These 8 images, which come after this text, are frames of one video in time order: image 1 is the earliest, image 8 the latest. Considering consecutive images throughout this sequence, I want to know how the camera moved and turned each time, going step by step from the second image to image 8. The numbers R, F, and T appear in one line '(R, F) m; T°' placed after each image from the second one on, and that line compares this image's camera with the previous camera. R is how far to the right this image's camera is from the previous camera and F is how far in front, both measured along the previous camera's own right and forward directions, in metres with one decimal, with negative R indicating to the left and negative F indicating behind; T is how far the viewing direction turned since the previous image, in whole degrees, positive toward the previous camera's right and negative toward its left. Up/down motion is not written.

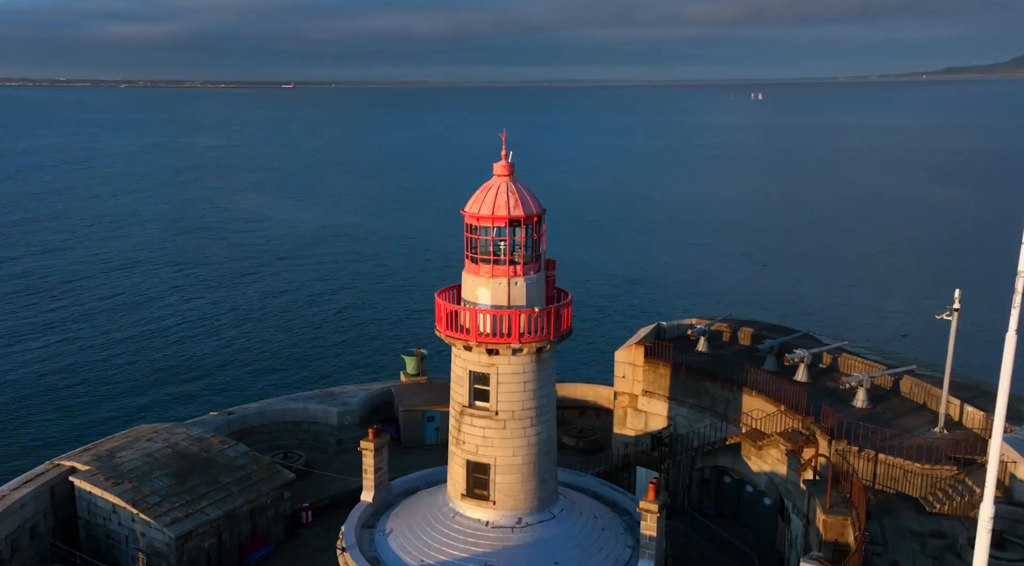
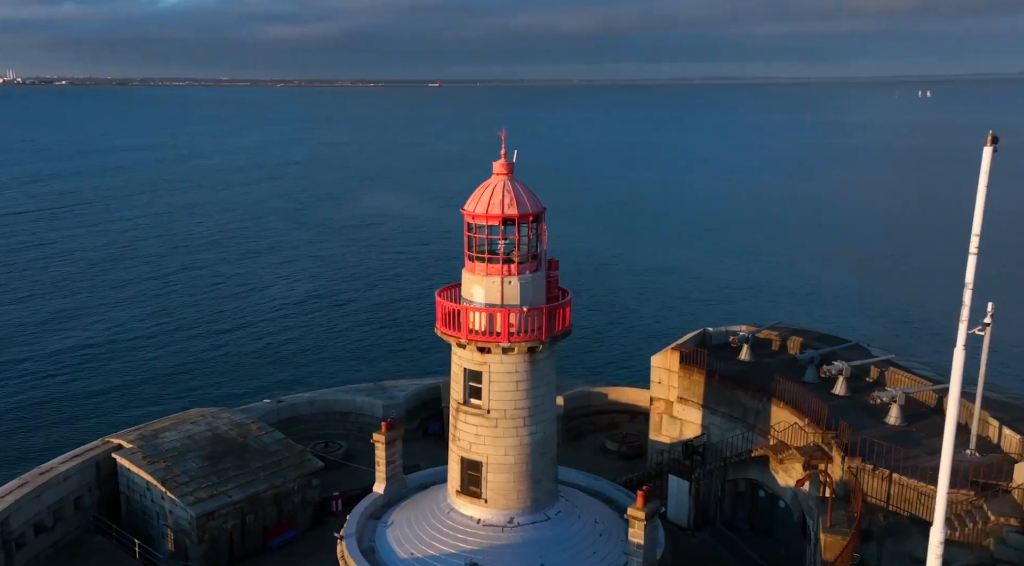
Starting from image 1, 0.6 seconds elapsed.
(+3.3, 0.0) m; -9°
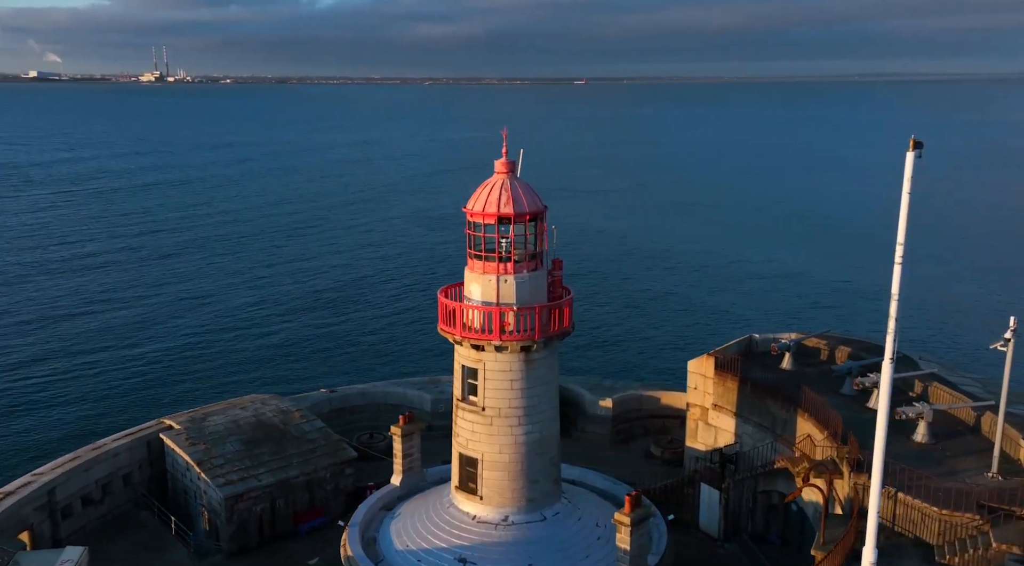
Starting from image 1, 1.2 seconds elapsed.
(+3.5, -0.2) m; -10°
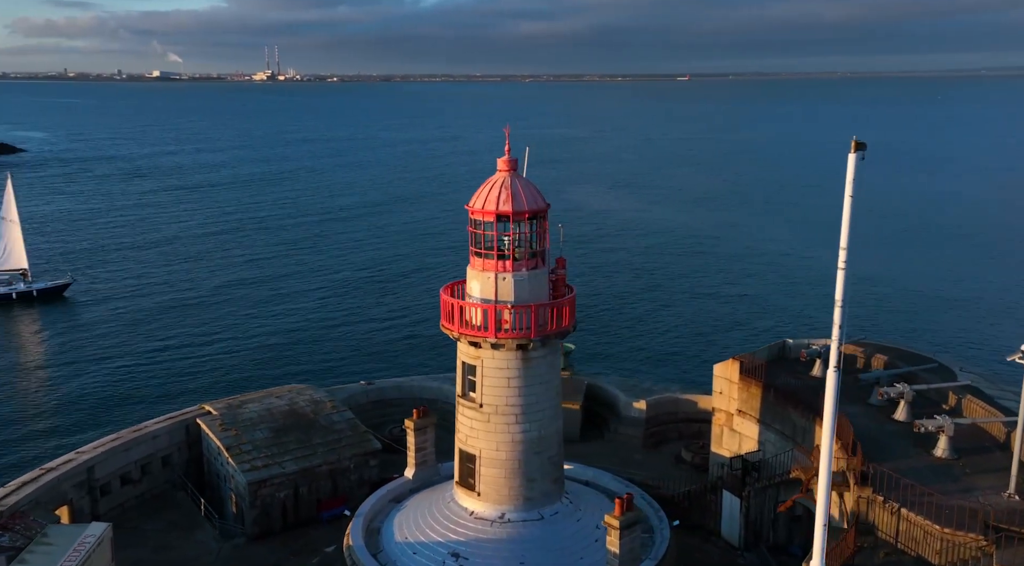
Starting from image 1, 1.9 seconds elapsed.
(+2.5, 0.0) m; -7°
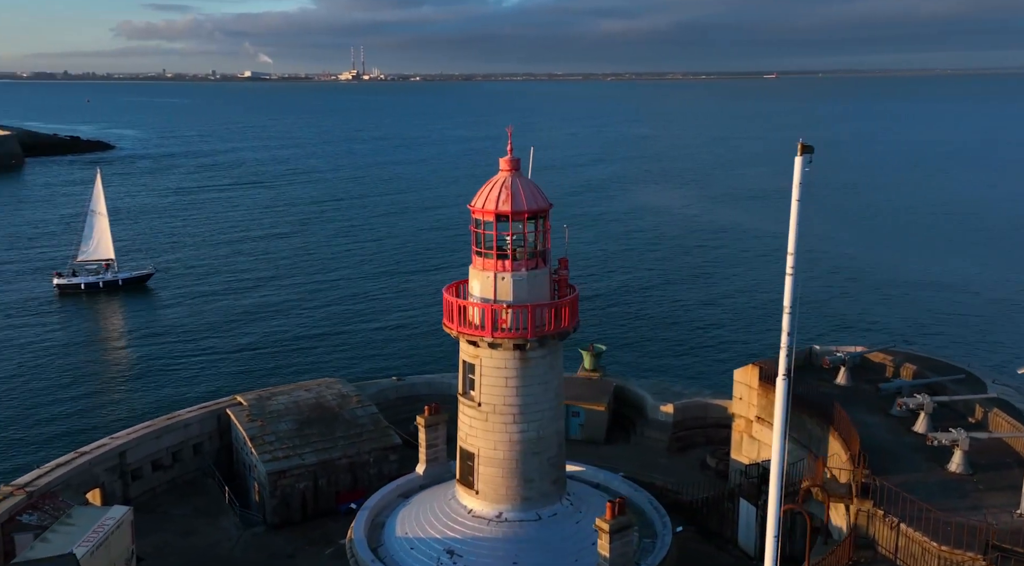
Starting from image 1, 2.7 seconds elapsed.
(+2.0, 0.0) m; -5°
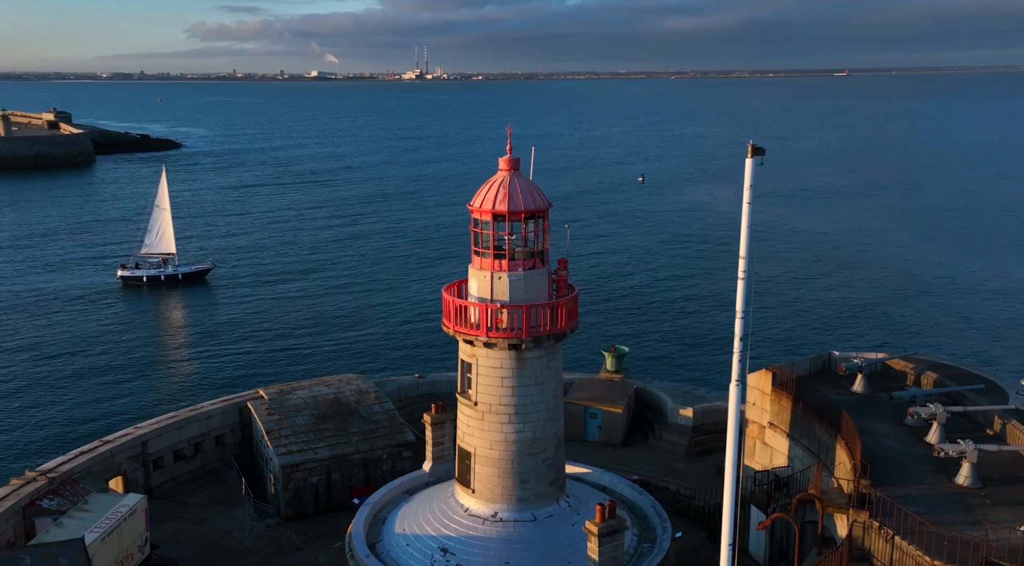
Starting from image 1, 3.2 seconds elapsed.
(+1.6, +0.1) m; -4°
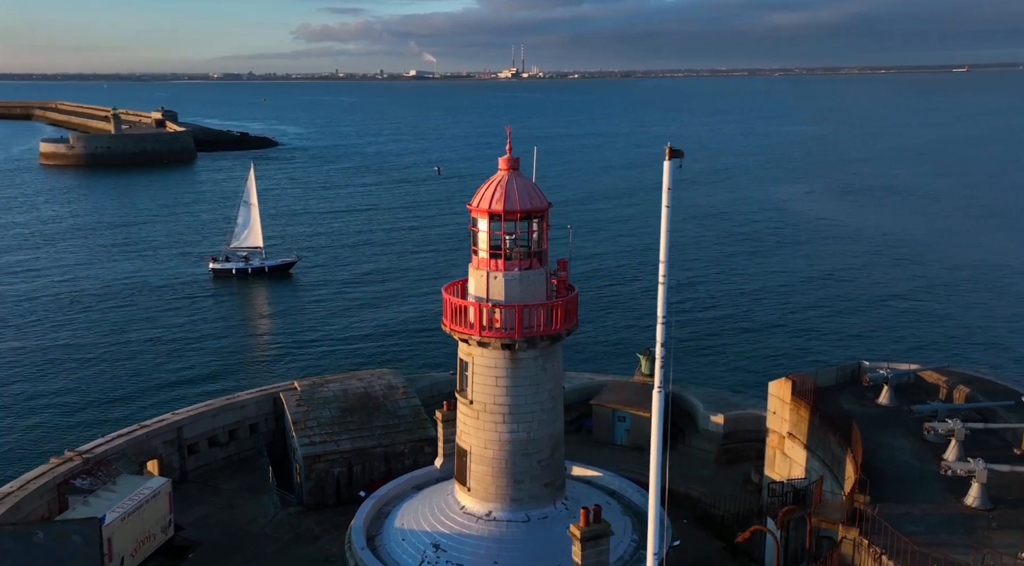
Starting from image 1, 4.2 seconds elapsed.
(+2.4, +0.2) m; -6°
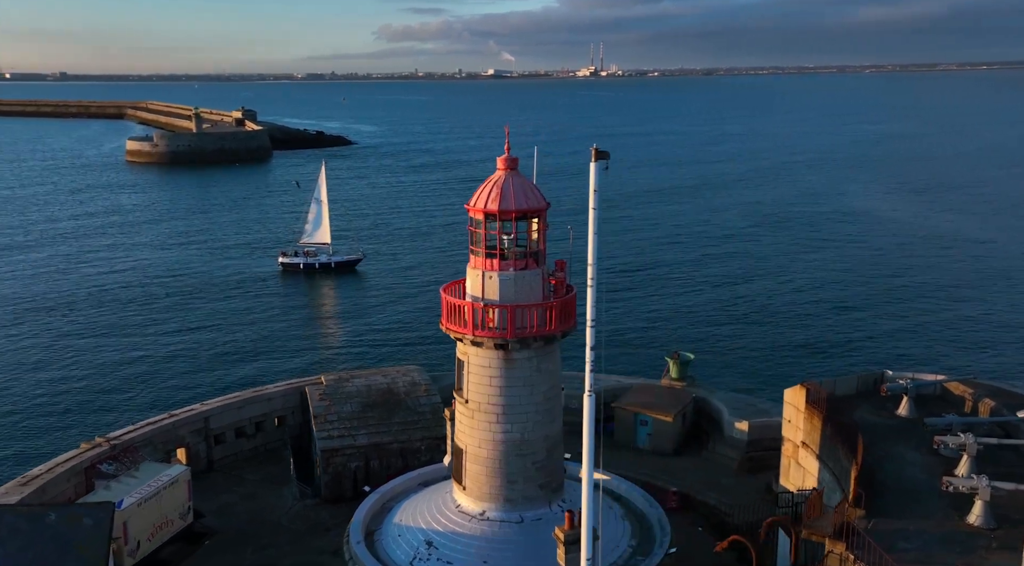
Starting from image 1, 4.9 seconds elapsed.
(+2.0, +0.2) m; -5°
